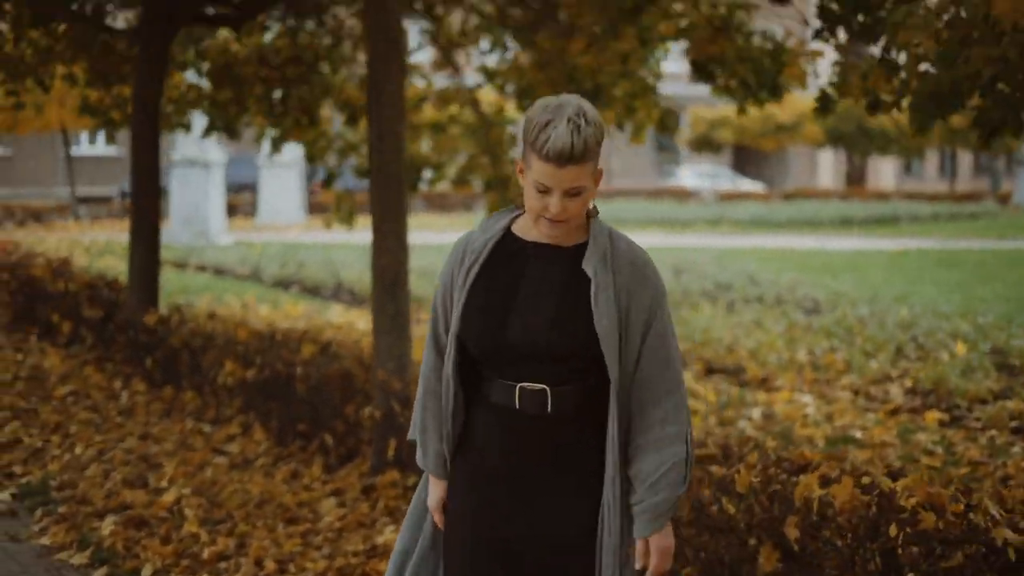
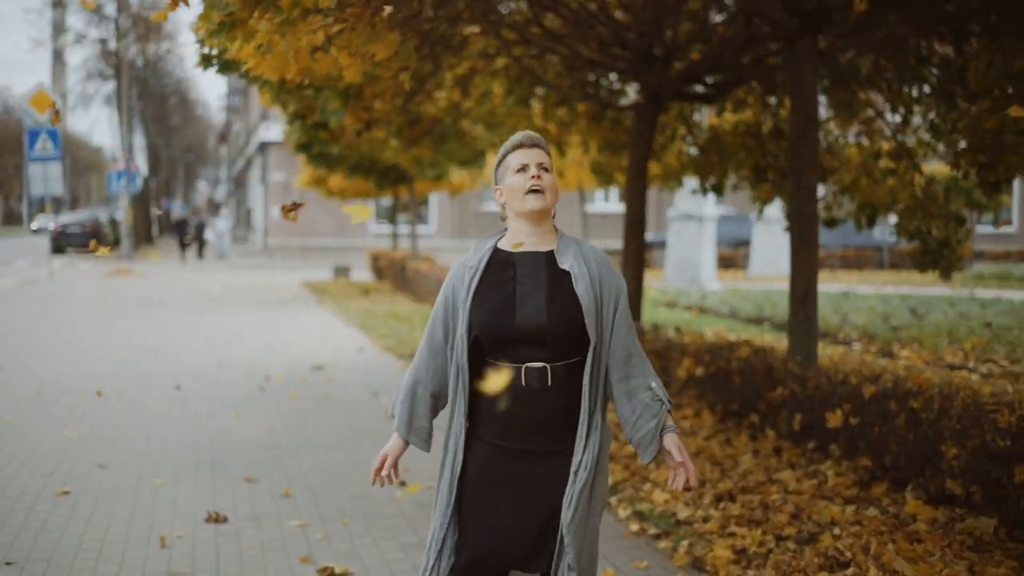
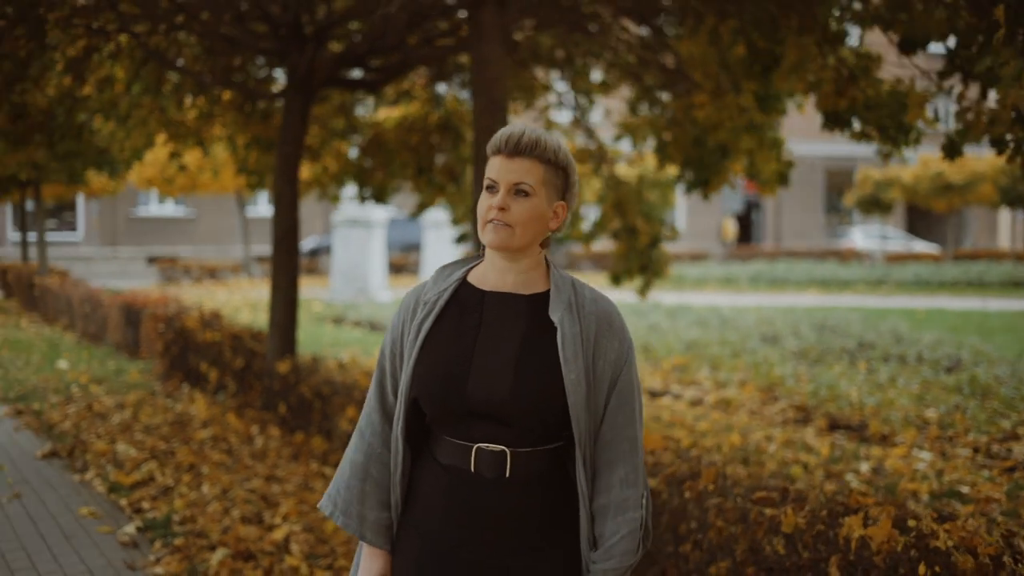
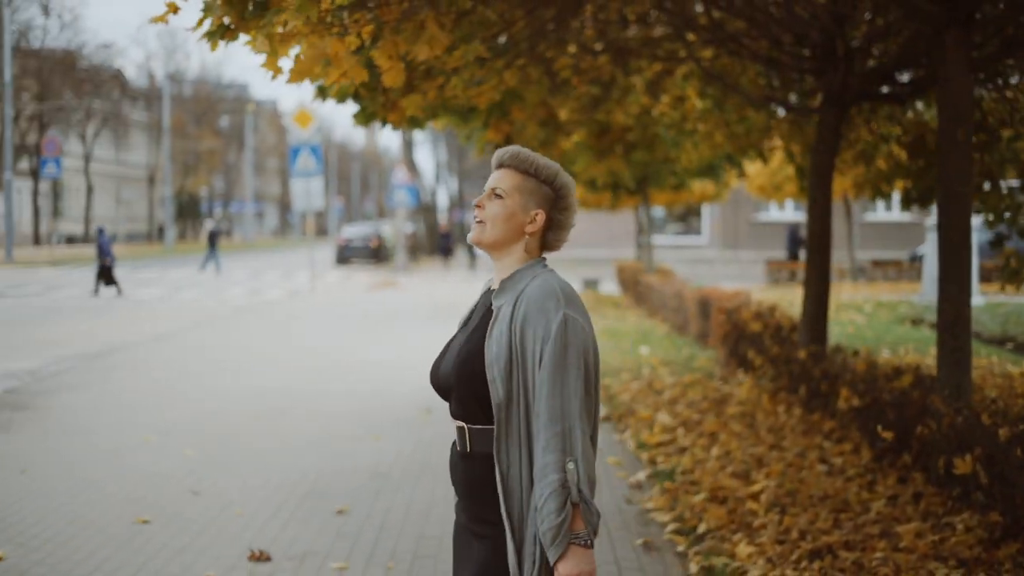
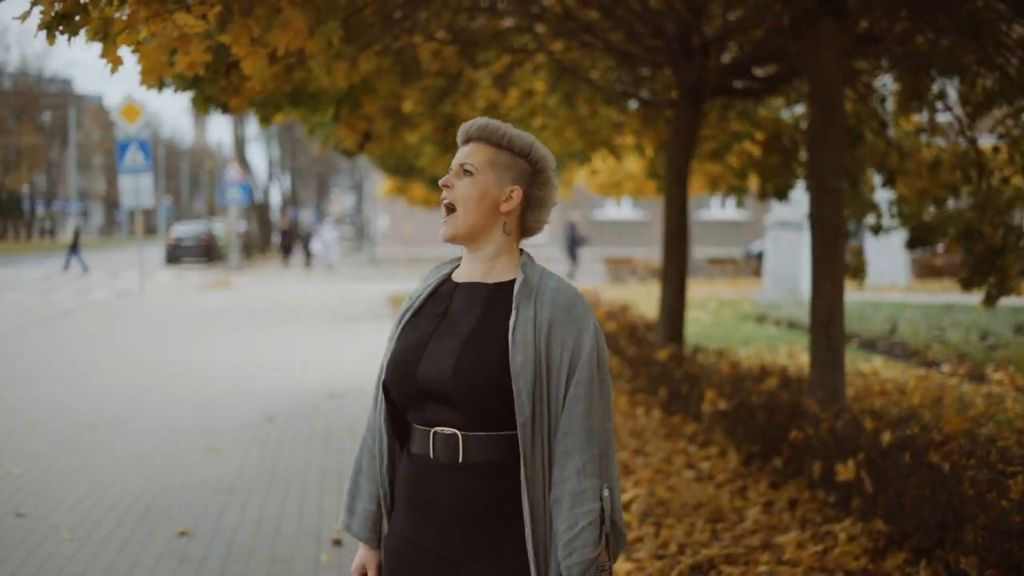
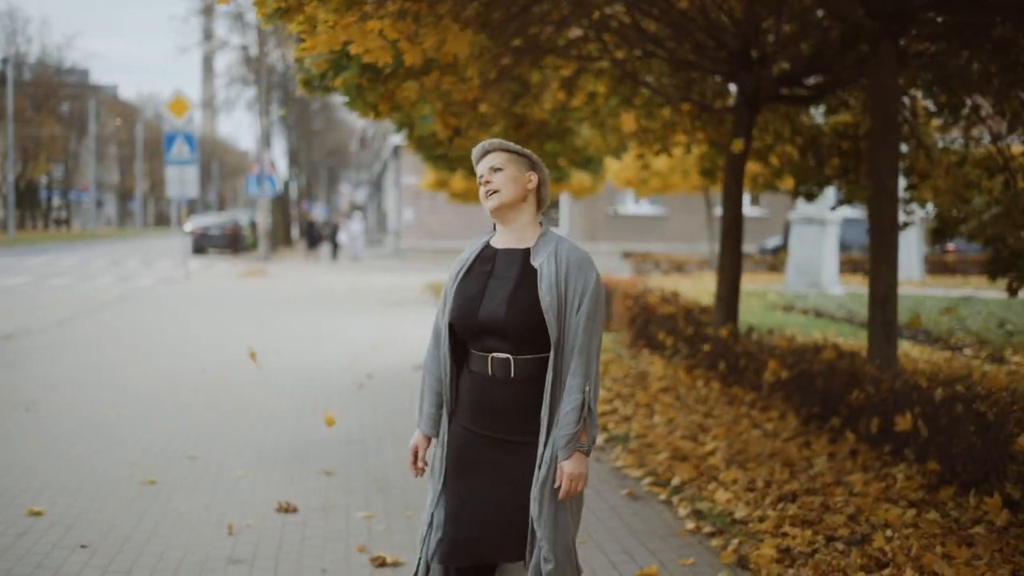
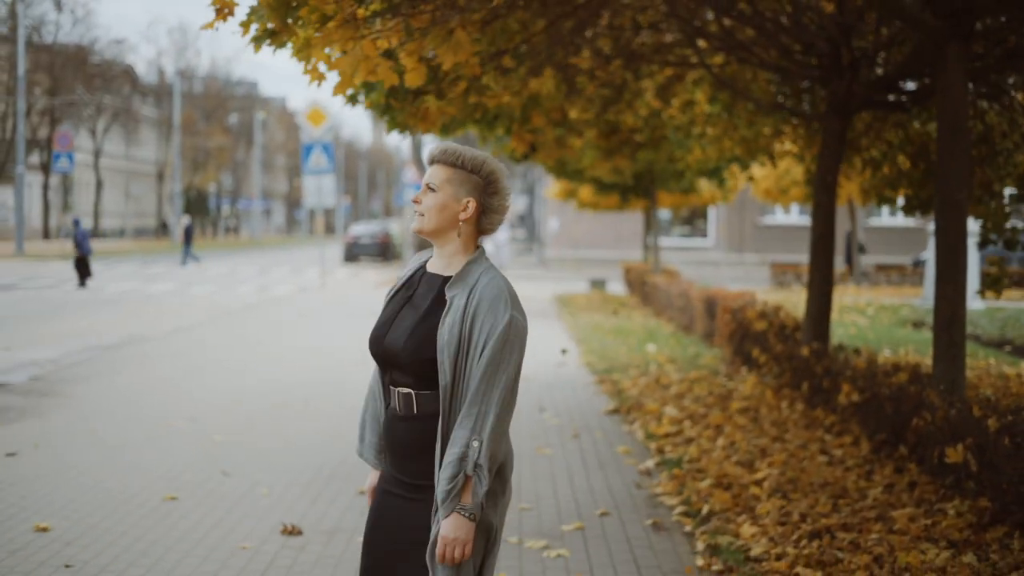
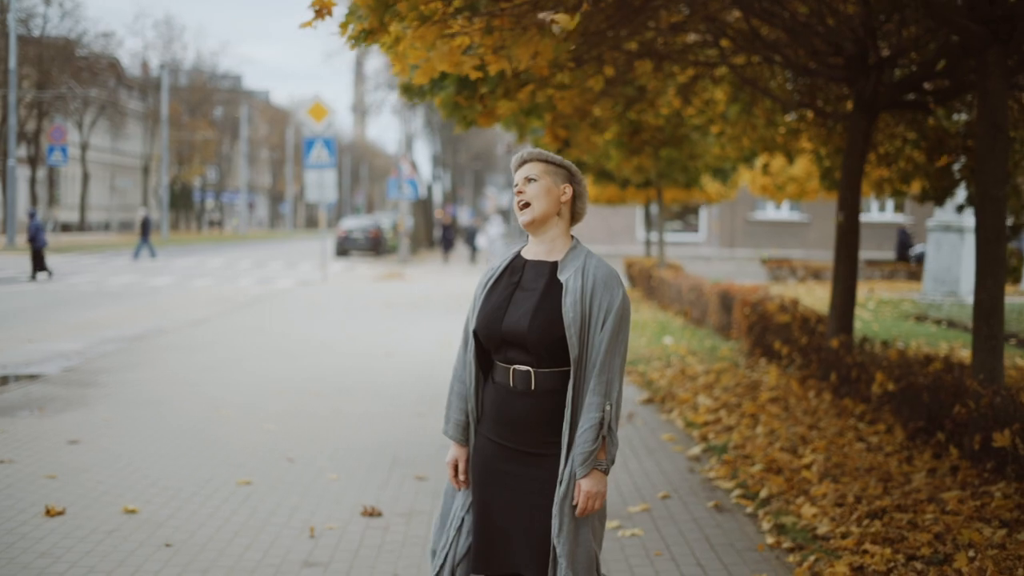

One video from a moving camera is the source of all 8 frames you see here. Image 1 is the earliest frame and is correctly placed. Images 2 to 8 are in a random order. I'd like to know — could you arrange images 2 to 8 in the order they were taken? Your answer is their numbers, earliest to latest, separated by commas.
3, 5, 4, 7, 8, 6, 2
